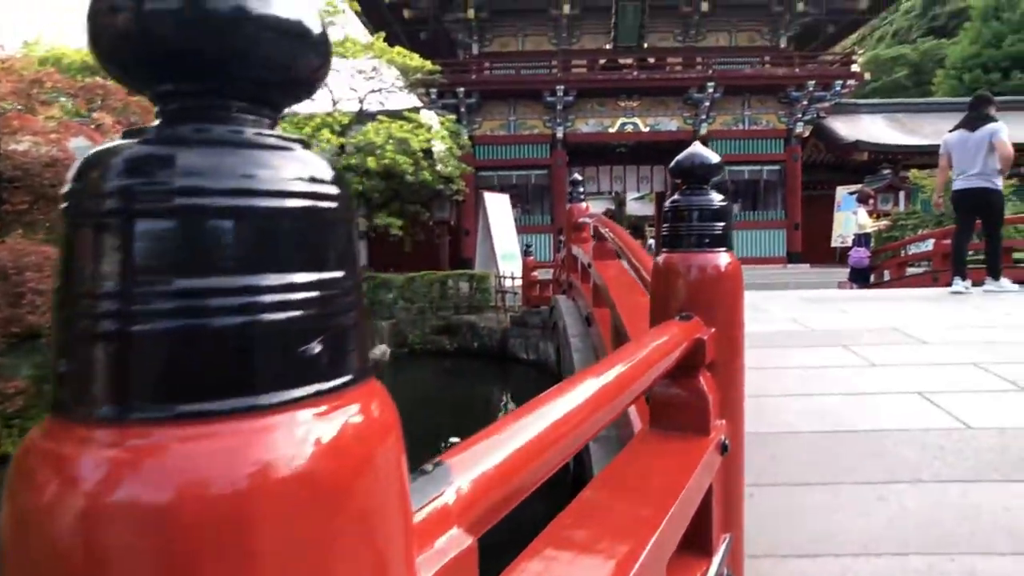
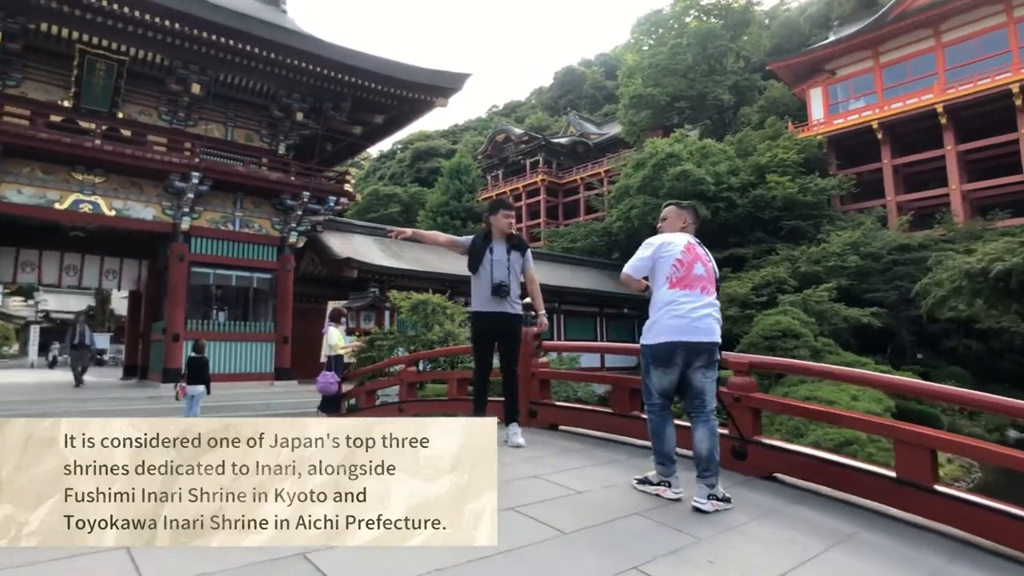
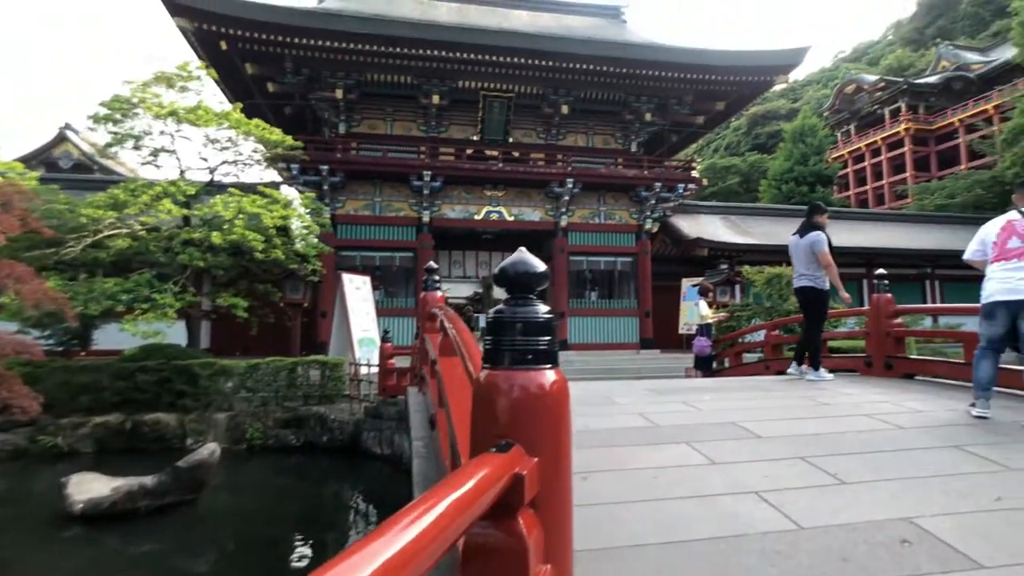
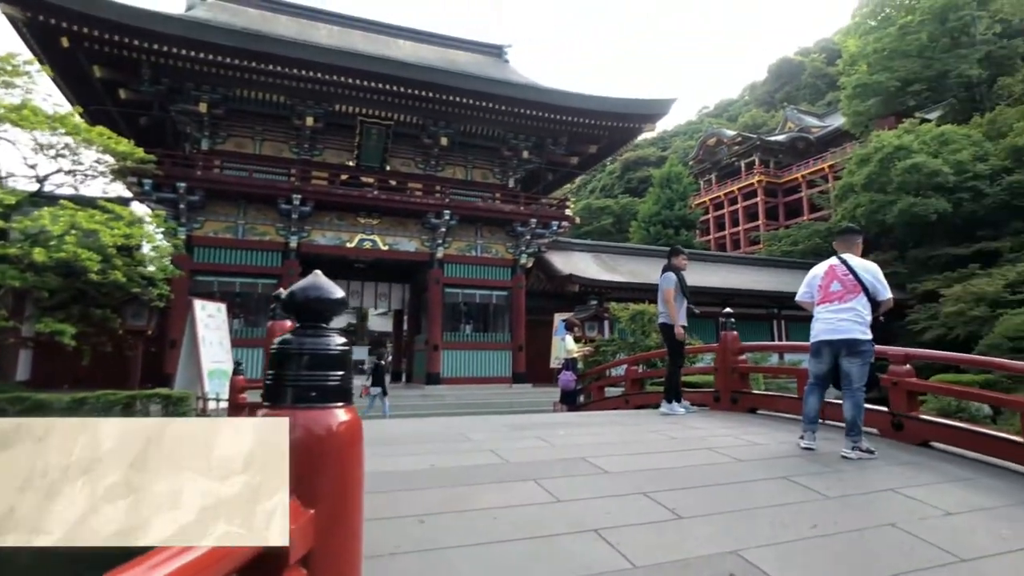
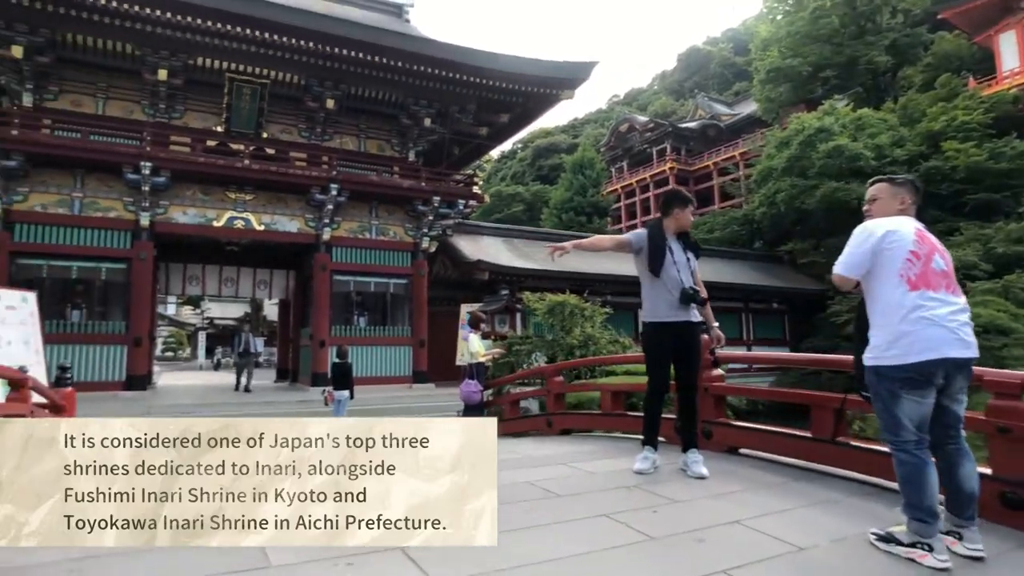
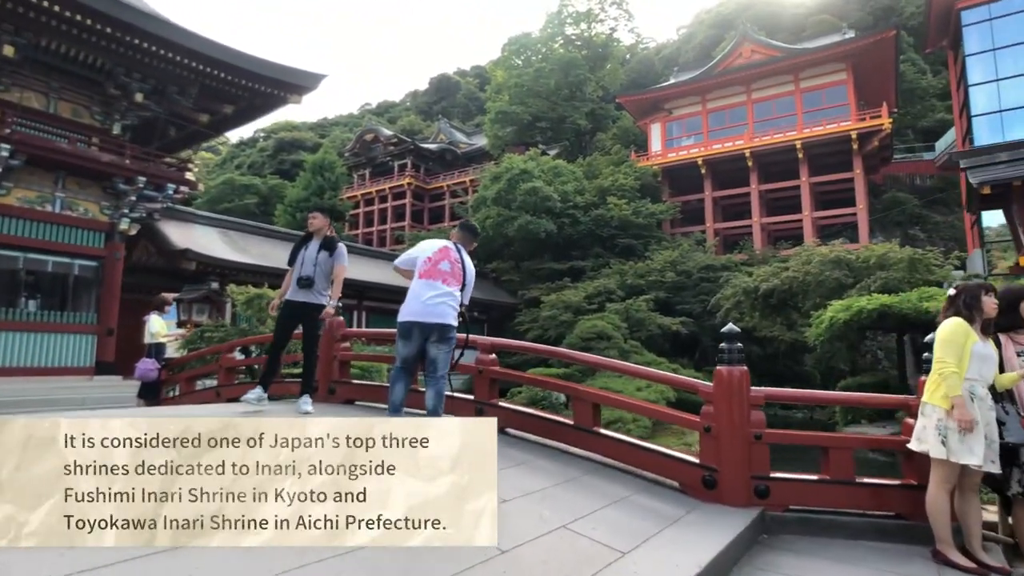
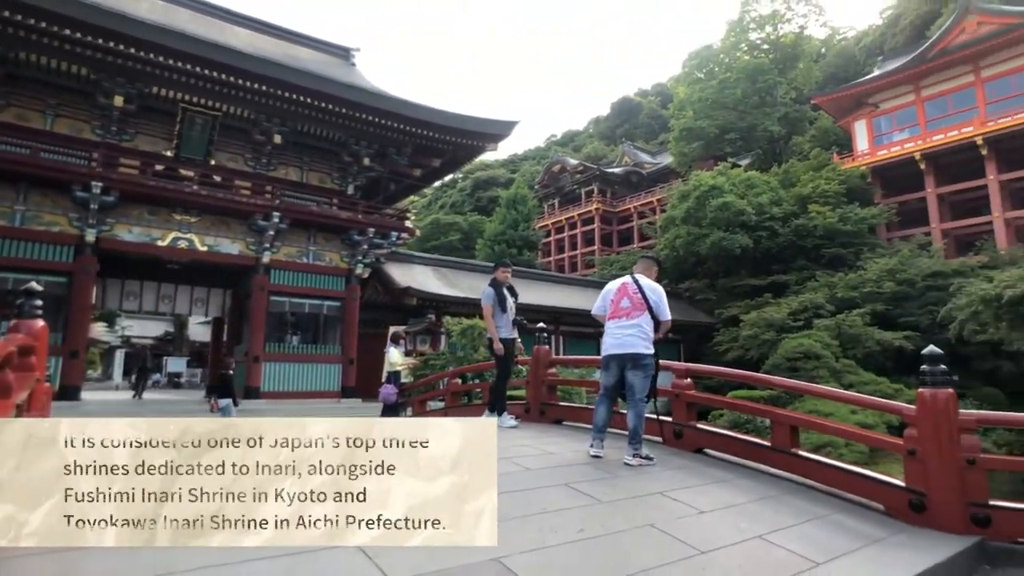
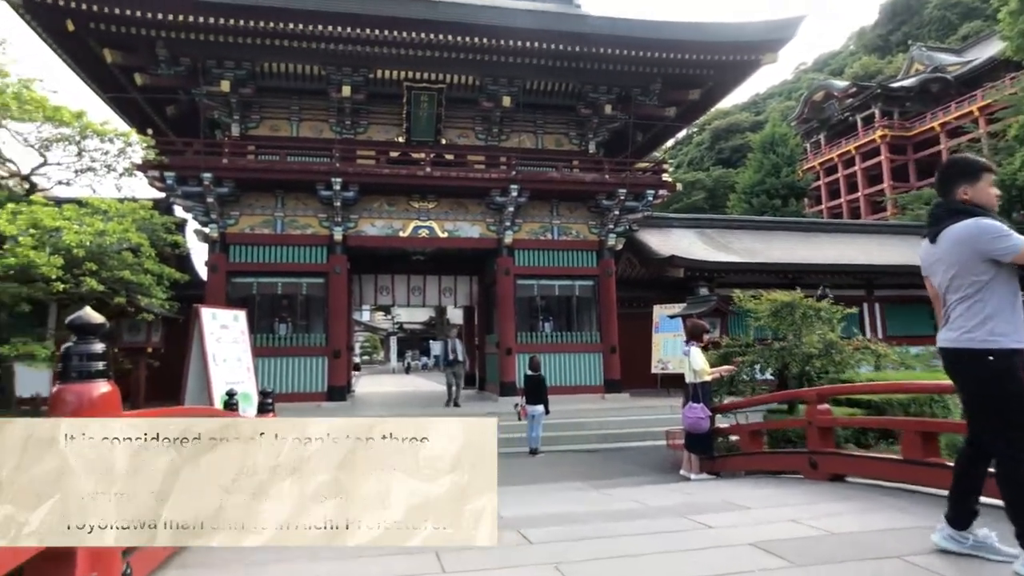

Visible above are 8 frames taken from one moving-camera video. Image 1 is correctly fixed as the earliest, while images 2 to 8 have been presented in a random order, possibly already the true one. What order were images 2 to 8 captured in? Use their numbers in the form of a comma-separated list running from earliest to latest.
3, 4, 7, 6, 2, 5, 8
